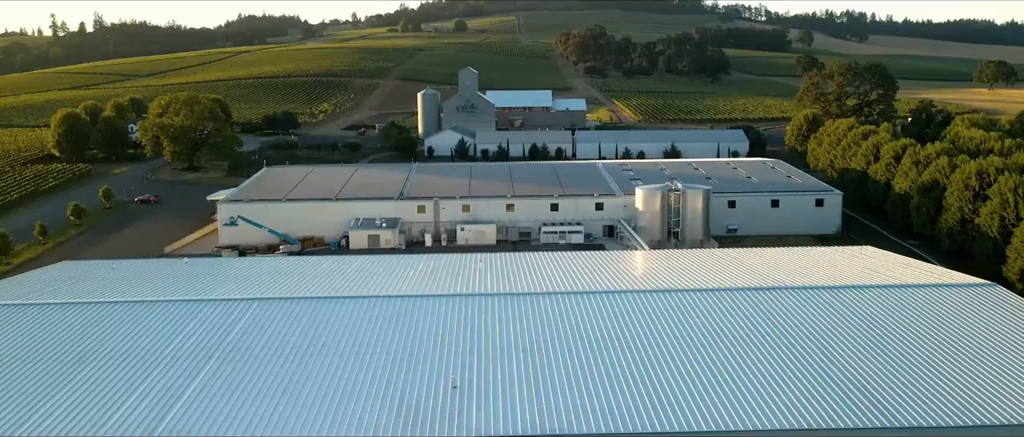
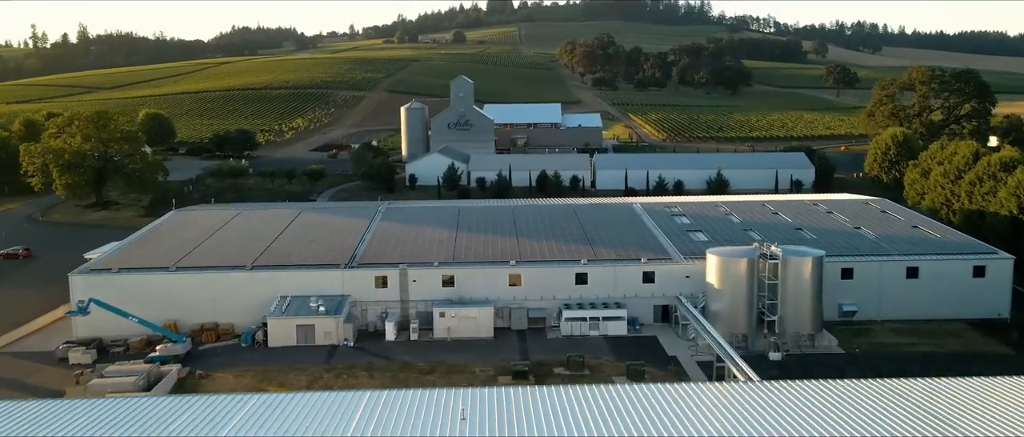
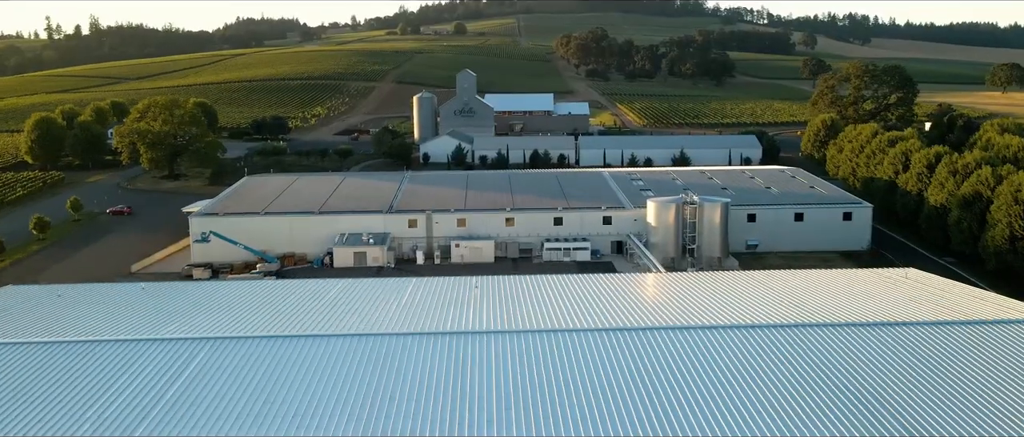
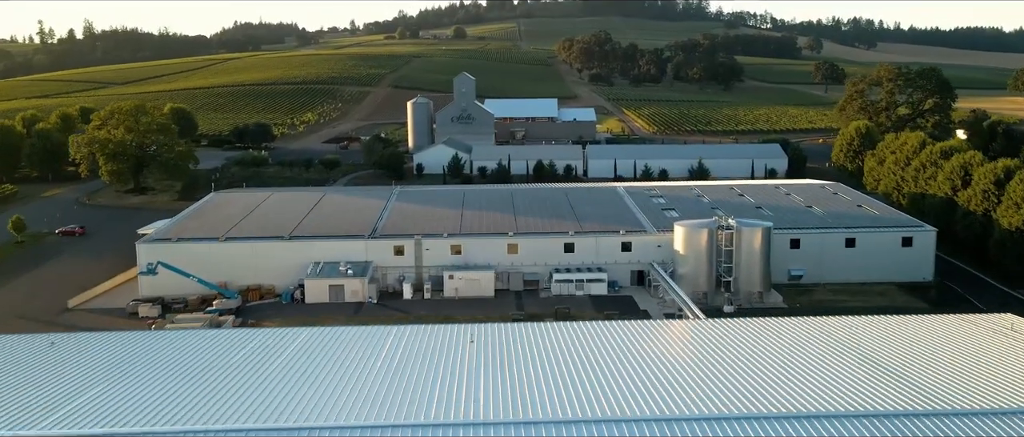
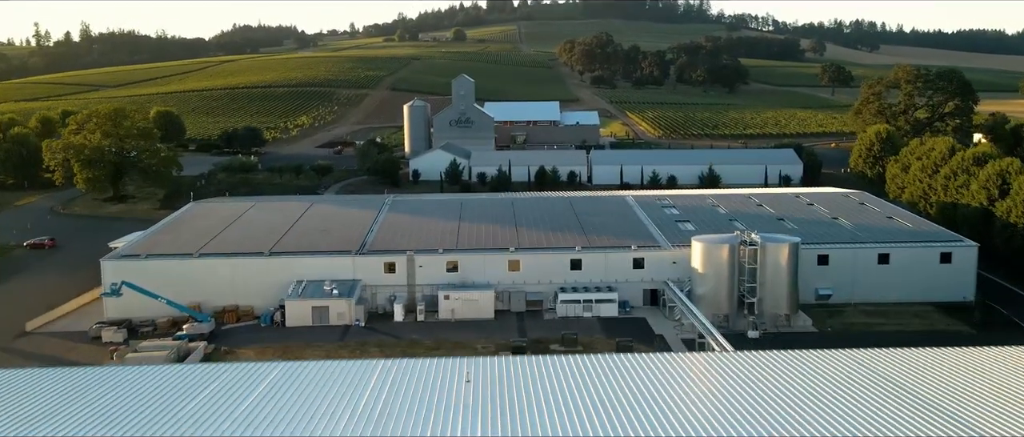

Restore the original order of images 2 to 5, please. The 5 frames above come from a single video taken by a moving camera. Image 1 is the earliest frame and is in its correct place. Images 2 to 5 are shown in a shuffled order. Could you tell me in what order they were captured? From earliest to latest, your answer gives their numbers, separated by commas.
3, 4, 5, 2
